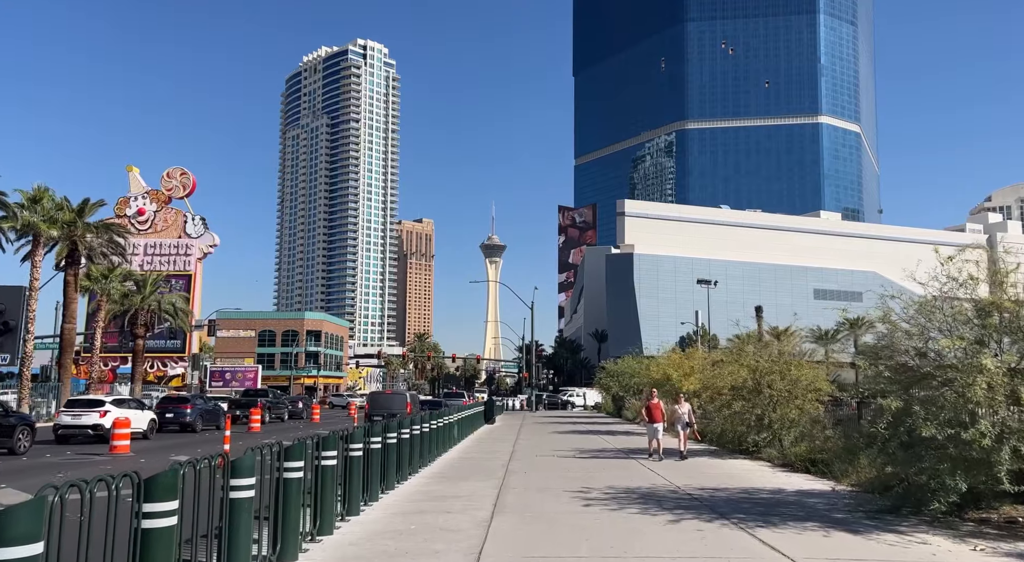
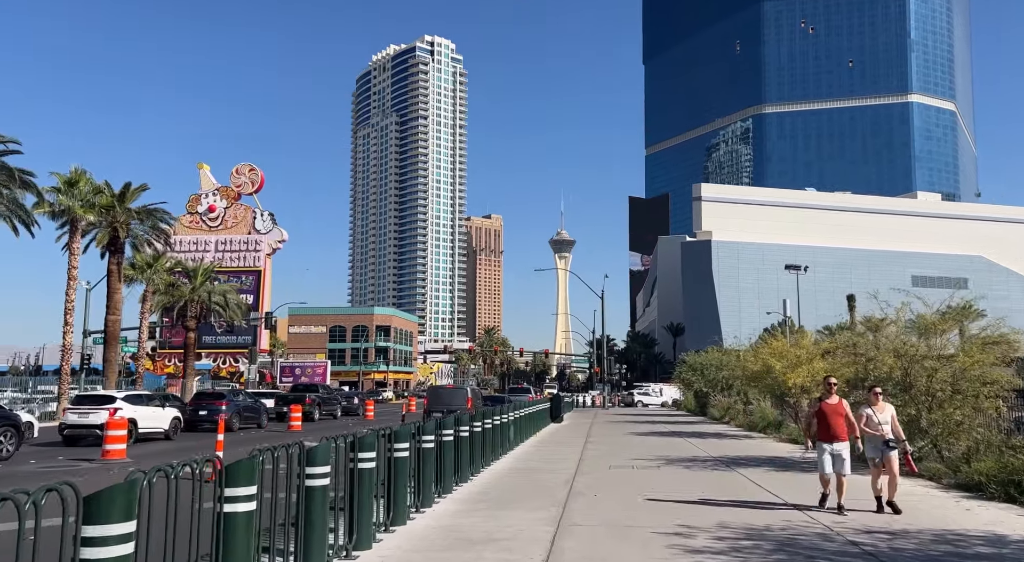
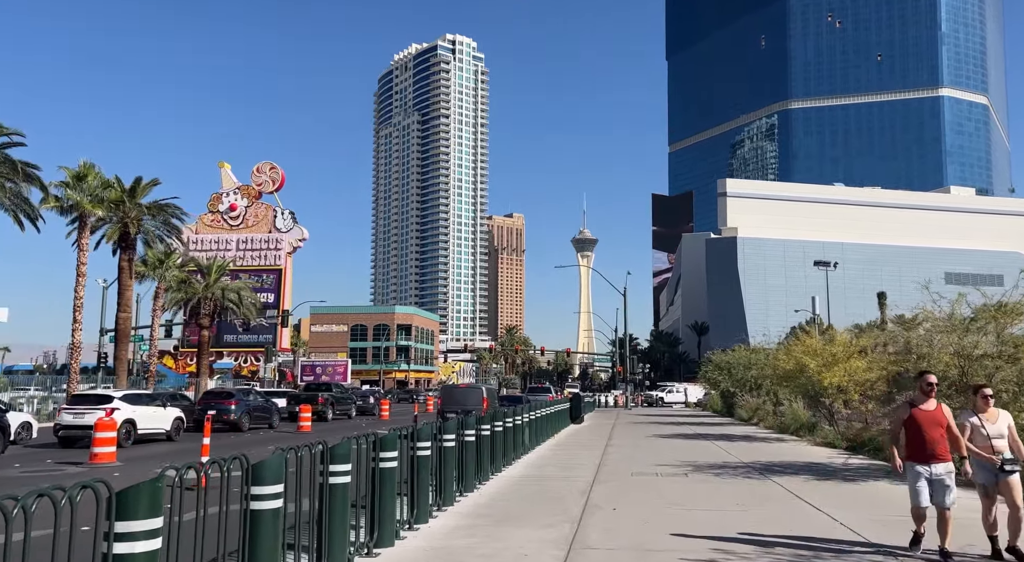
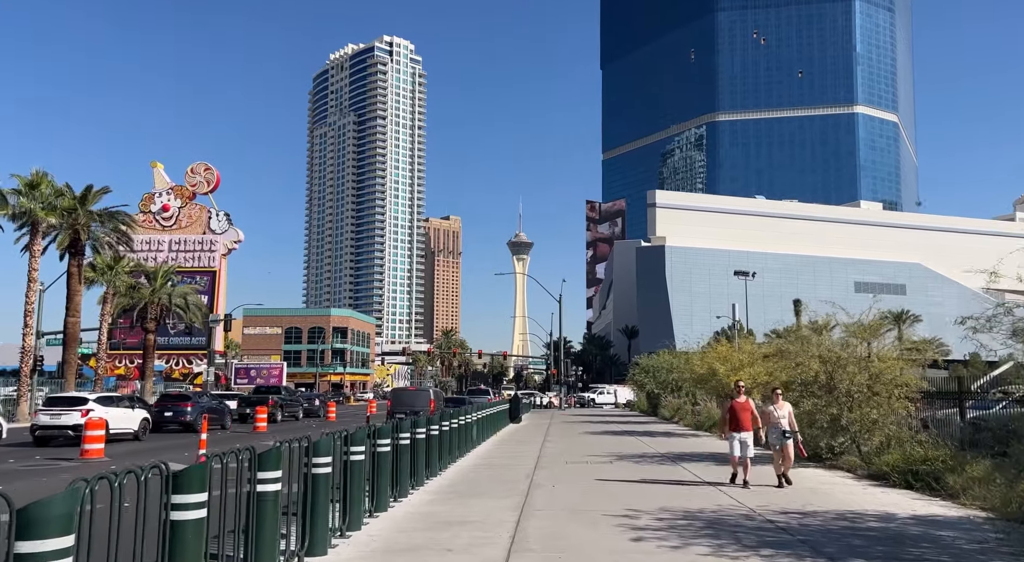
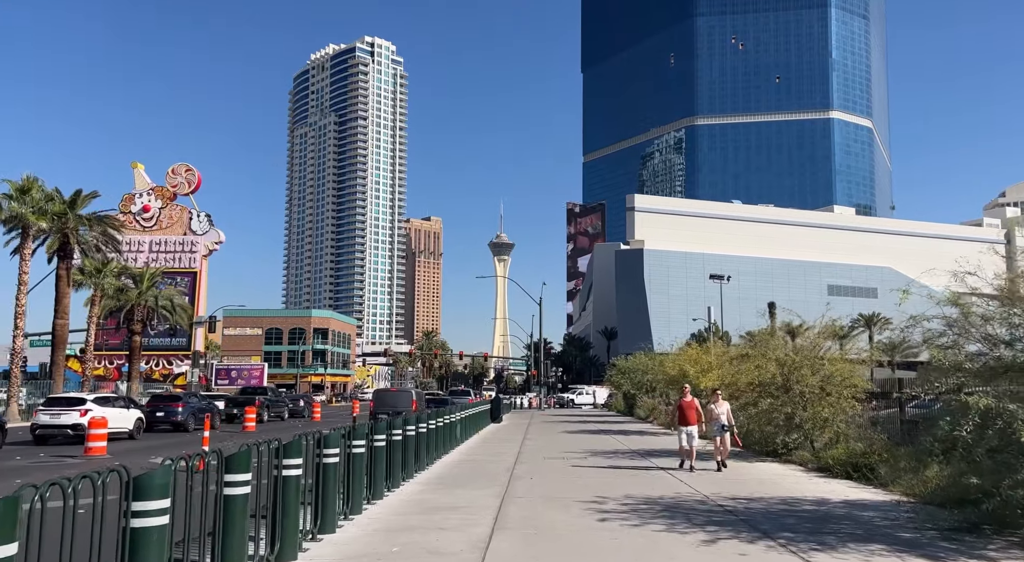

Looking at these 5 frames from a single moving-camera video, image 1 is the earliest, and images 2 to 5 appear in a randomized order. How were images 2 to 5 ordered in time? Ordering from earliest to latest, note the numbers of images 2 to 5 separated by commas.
5, 4, 2, 3
